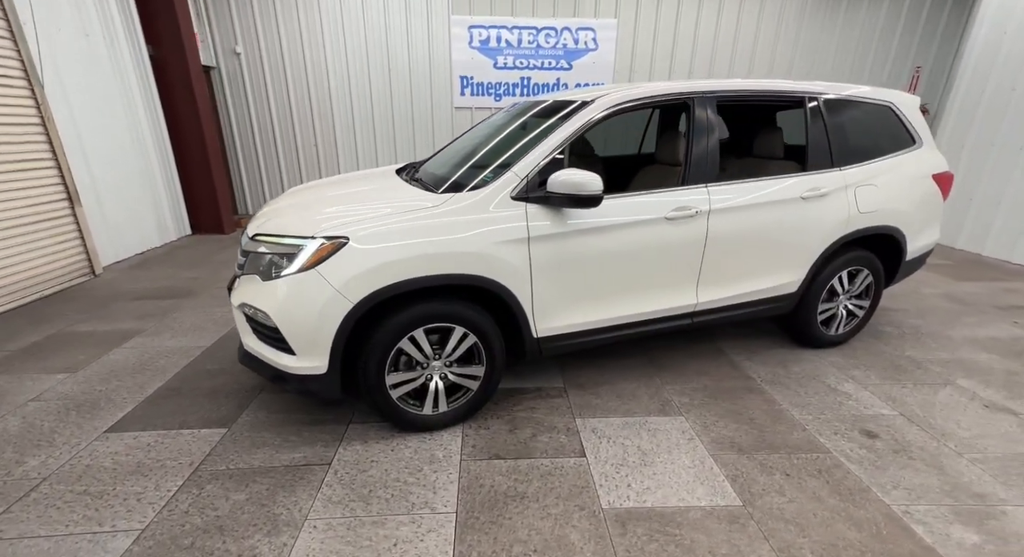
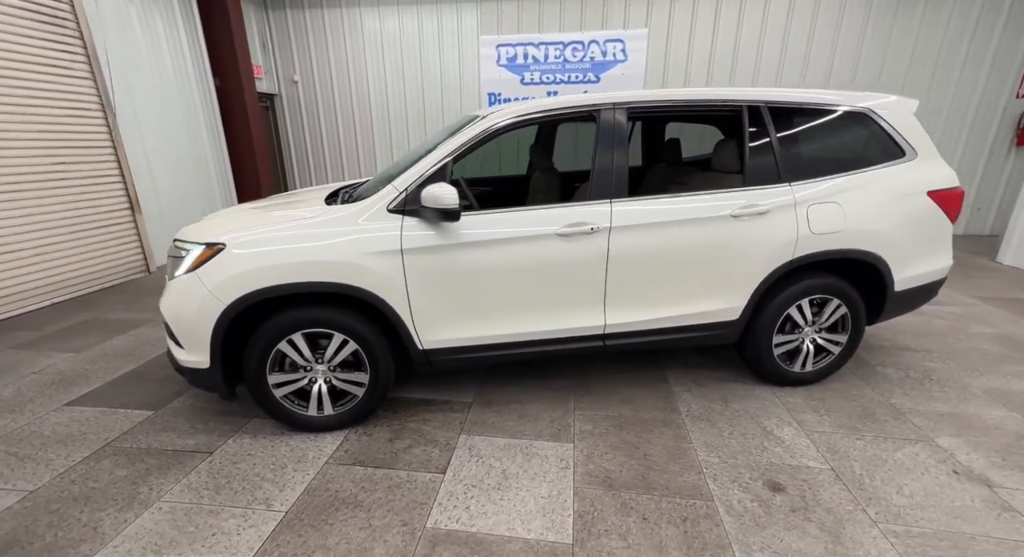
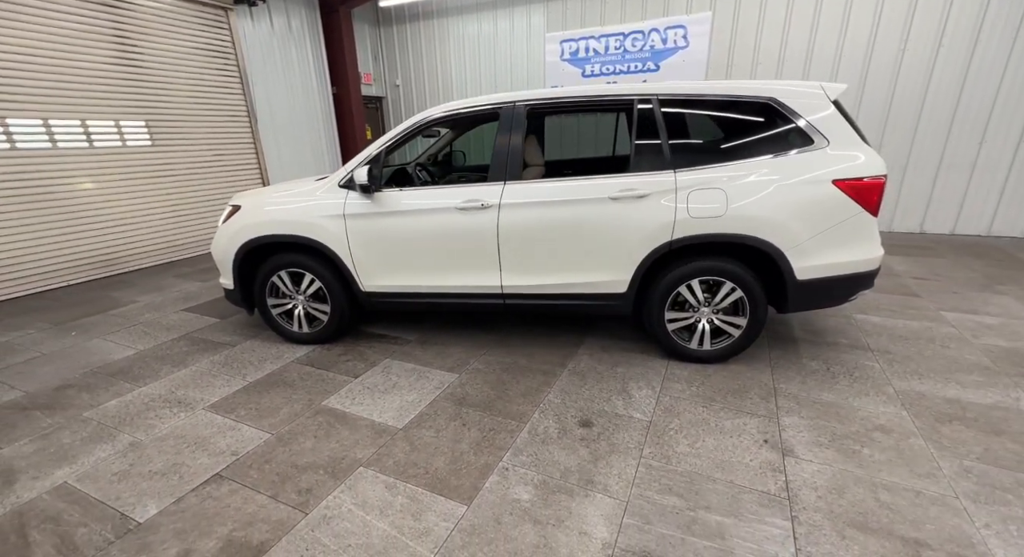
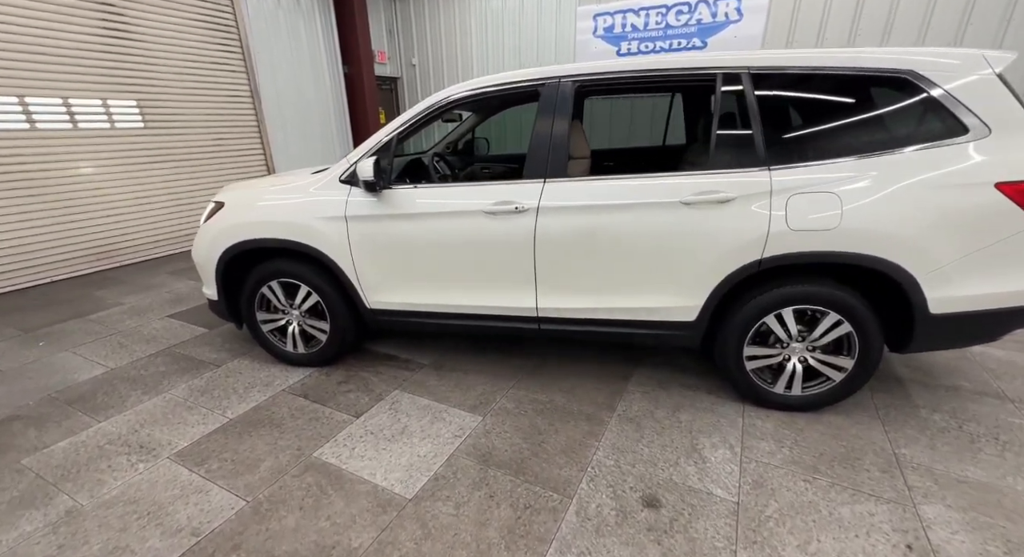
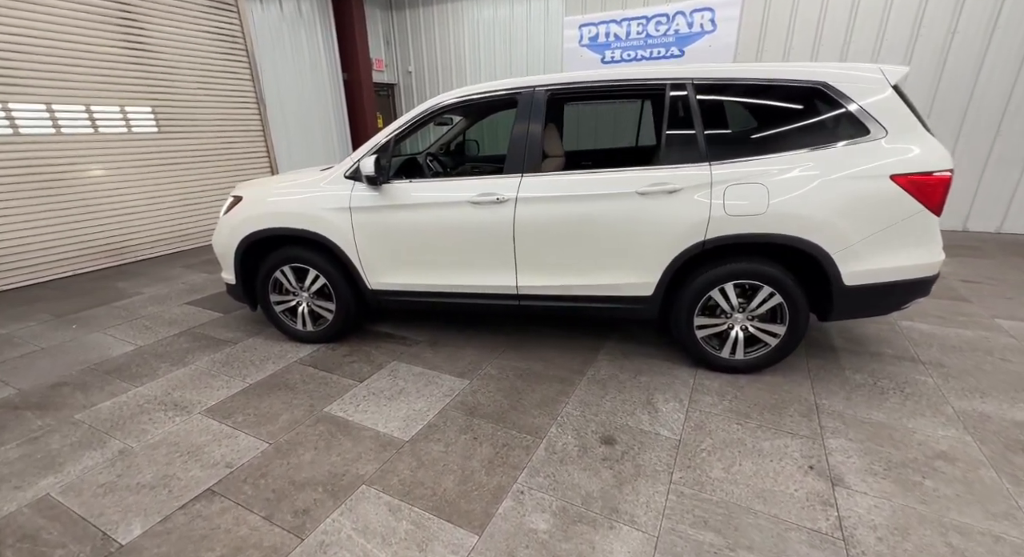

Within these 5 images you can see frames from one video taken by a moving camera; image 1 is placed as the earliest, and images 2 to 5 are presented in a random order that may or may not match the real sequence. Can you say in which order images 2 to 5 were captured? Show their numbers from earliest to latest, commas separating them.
2, 3, 5, 4
